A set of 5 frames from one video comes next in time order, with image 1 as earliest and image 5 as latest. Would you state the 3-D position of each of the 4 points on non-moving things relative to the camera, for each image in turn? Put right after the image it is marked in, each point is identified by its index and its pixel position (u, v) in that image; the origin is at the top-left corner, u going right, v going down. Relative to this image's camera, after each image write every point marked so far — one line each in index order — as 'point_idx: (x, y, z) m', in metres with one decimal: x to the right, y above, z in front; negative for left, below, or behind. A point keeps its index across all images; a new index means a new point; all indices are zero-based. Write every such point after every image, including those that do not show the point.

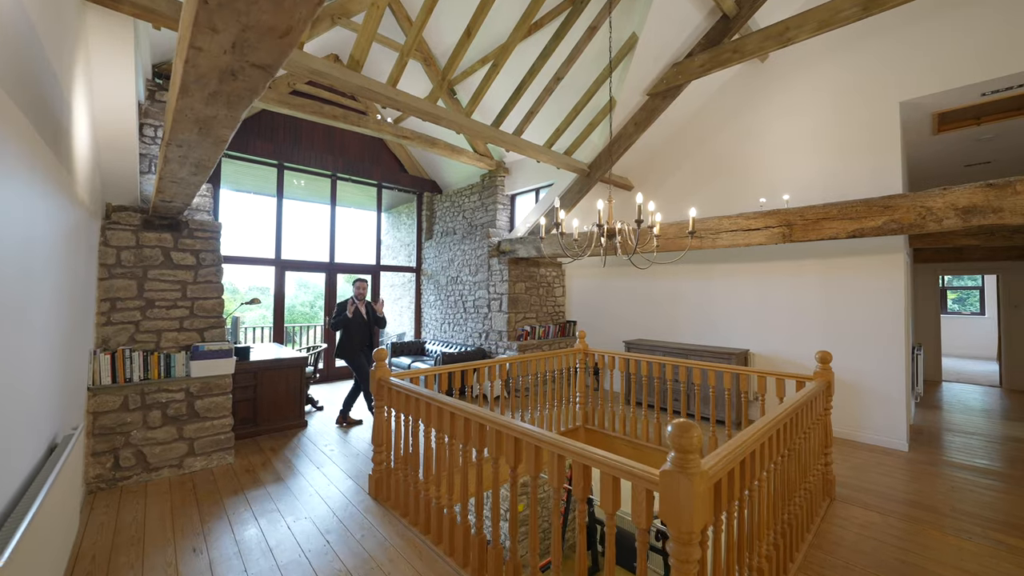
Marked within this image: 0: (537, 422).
0: (+0.3, -1.5, +4.2) m
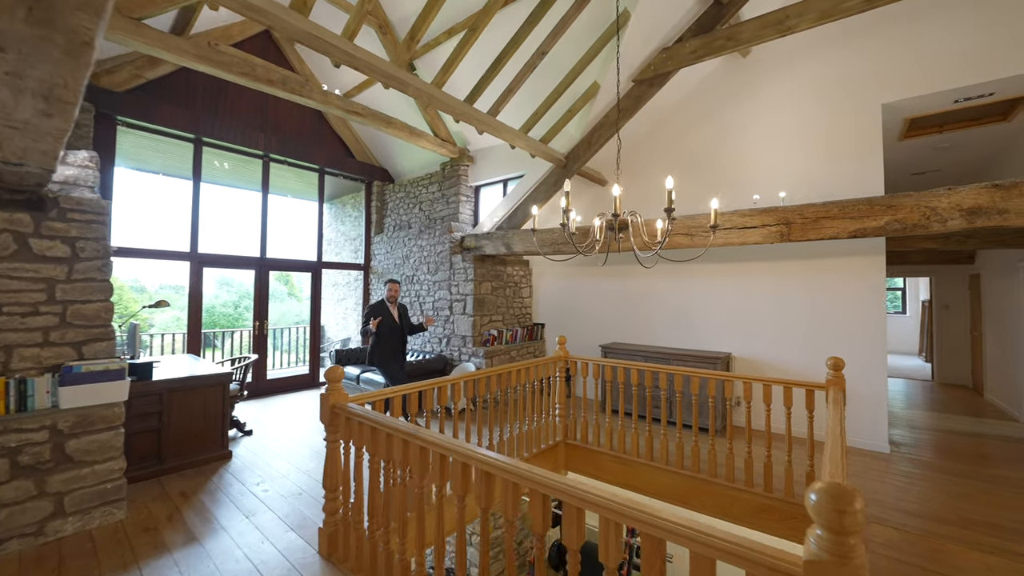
0: (+0.1, -1.5, +3.7) m
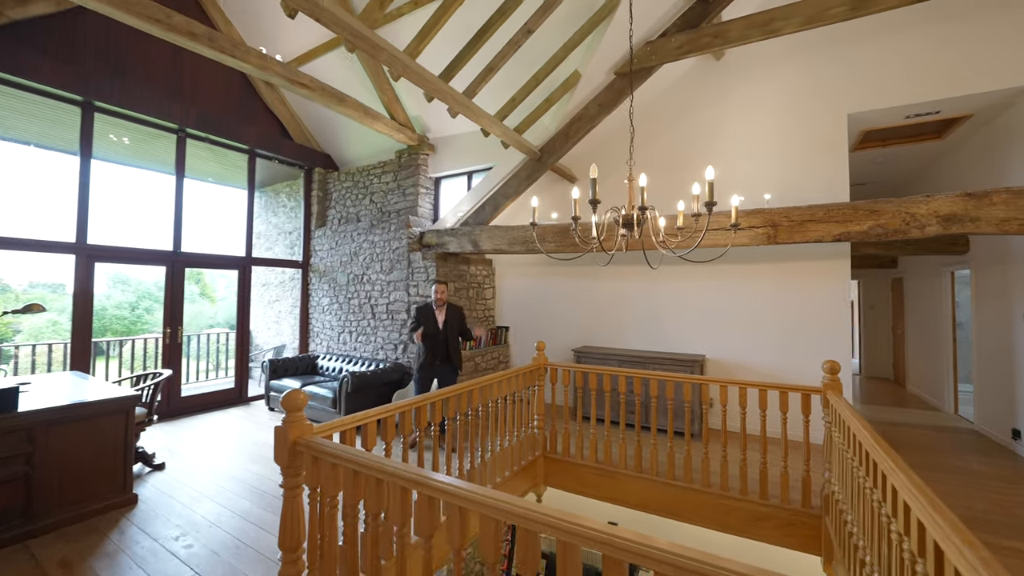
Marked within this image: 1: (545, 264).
0: (-0.1, -1.5, +3.4) m
1: (+0.5, +0.3, +5.6) m
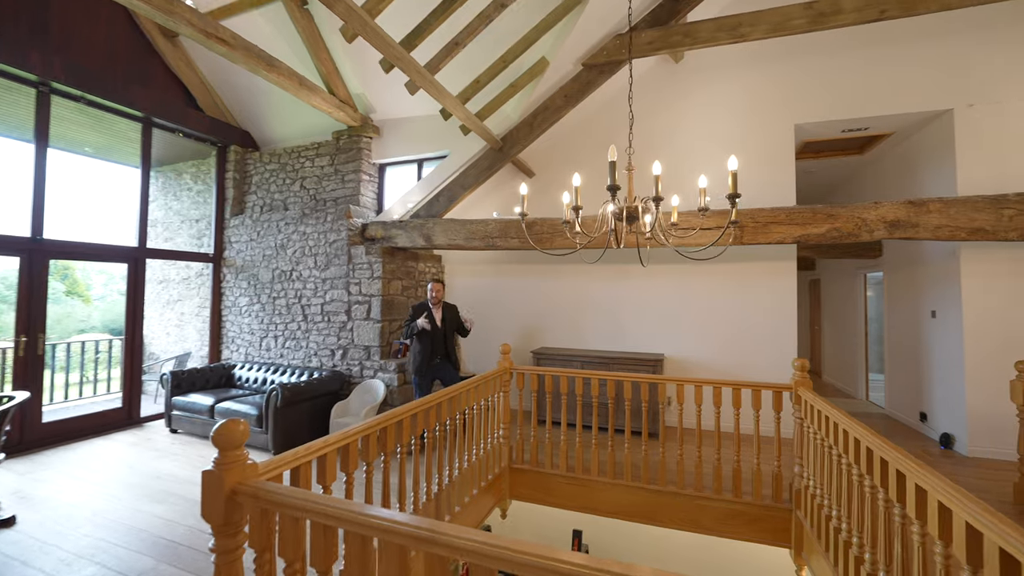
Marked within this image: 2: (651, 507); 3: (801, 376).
0: (-0.4, -1.5, +3.0) m
1: (-0.1, +0.4, +5.3) m
2: (+1.1, -1.8, +3.2) m
3: (+2.1, -0.6, +2.8) m
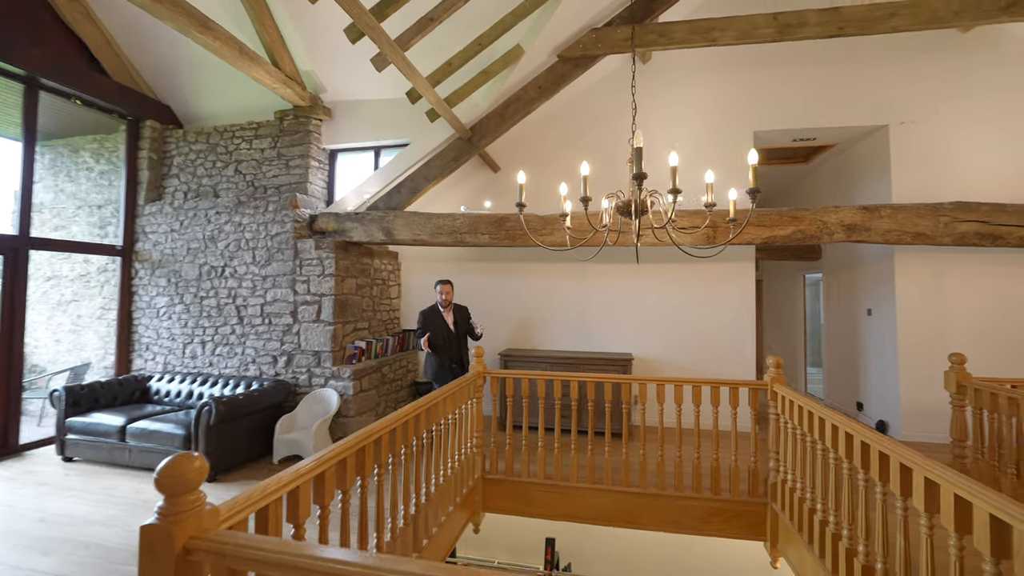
0: (-0.5, -1.4, +2.8) m
1: (-0.6, +0.4, +5.1) m
2: (+1.0, -1.8, +3.1) m
3: (+1.9, -0.6, +2.9) m
